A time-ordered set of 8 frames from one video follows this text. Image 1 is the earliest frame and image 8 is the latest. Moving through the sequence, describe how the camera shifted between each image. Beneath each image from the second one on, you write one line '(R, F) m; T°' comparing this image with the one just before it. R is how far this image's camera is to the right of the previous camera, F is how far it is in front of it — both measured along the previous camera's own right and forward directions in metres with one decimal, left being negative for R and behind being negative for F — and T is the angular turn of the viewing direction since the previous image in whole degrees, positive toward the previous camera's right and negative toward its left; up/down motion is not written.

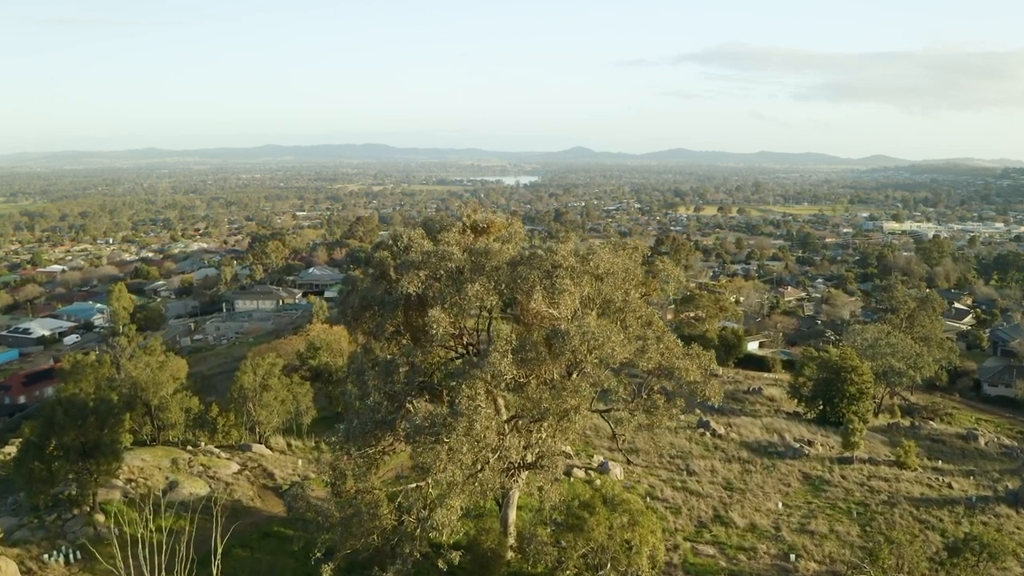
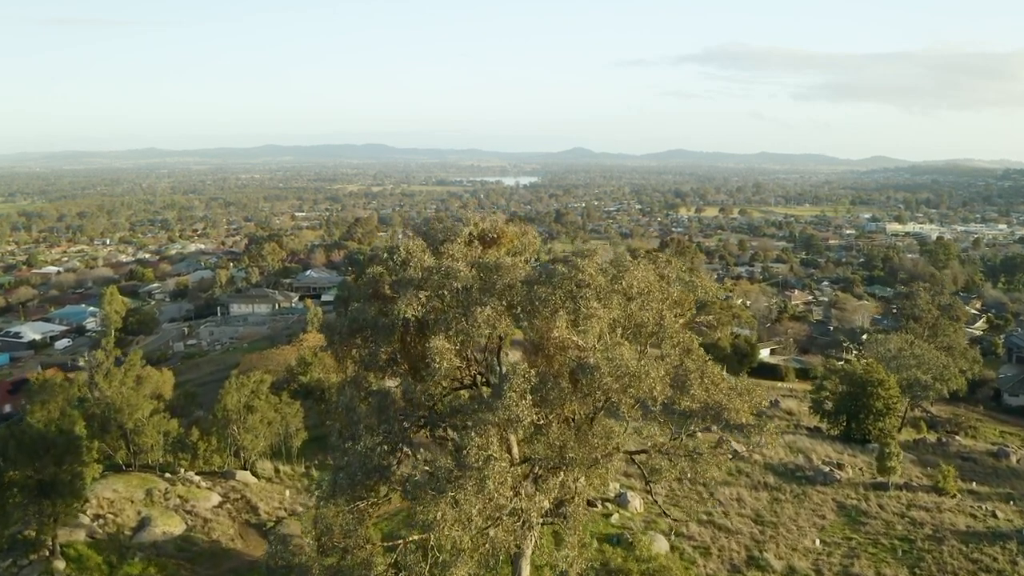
(-0.1, +1.1) m; 0°
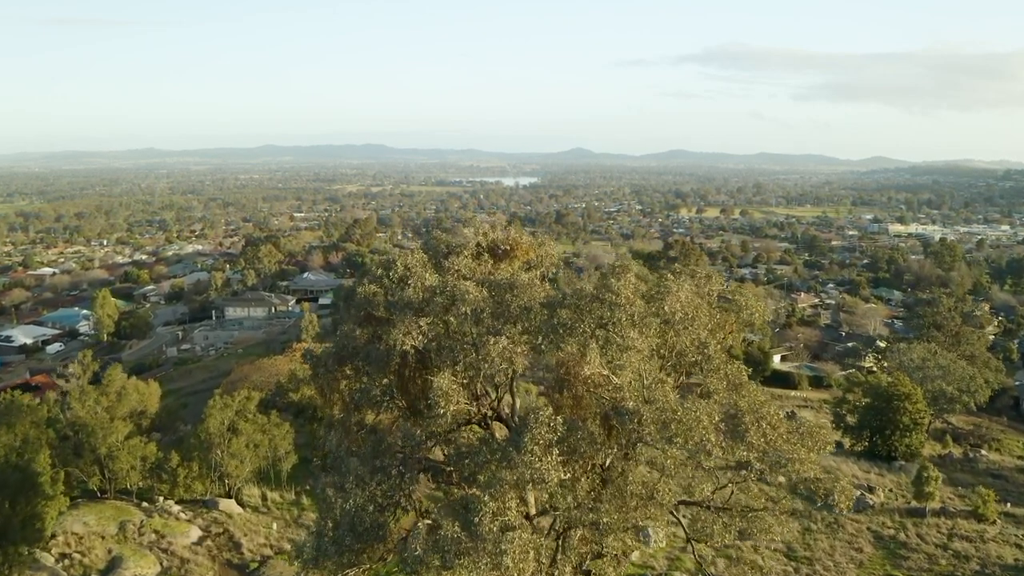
(-0.1, +0.9) m; 0°
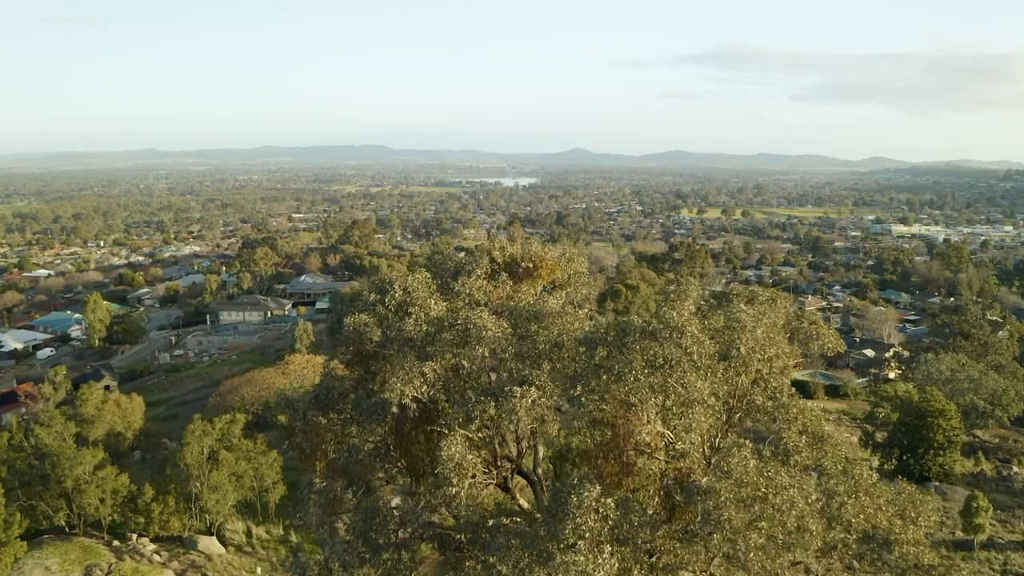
(-0.2, +1.0) m; 0°
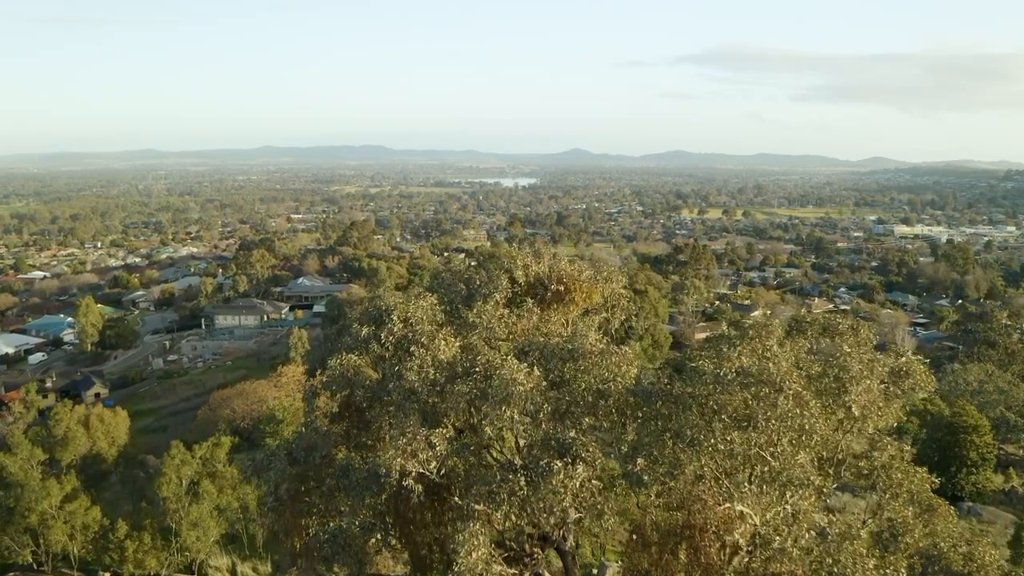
(-0.1, +0.9) m; 0°
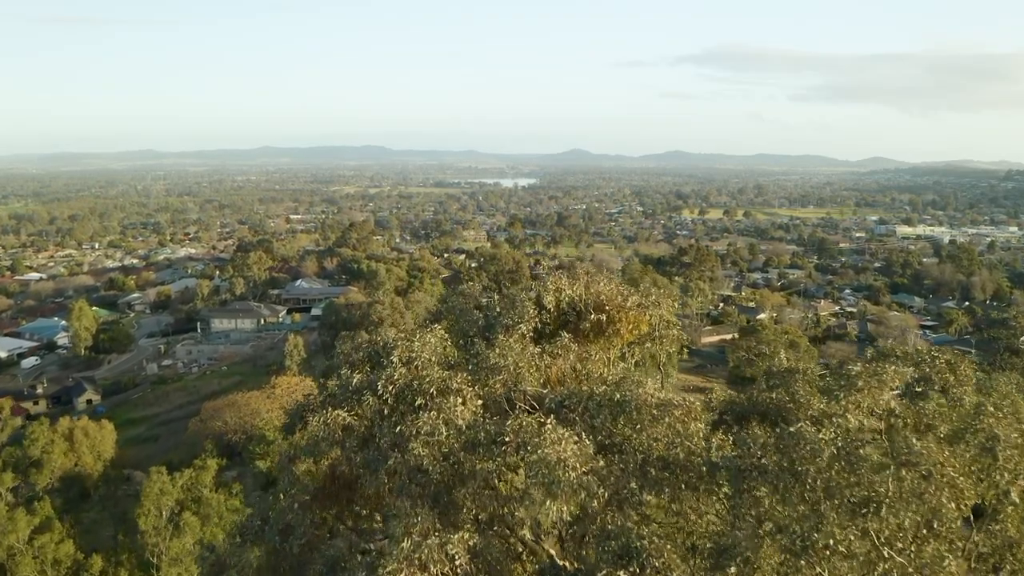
(-0.1, +0.8) m; 0°
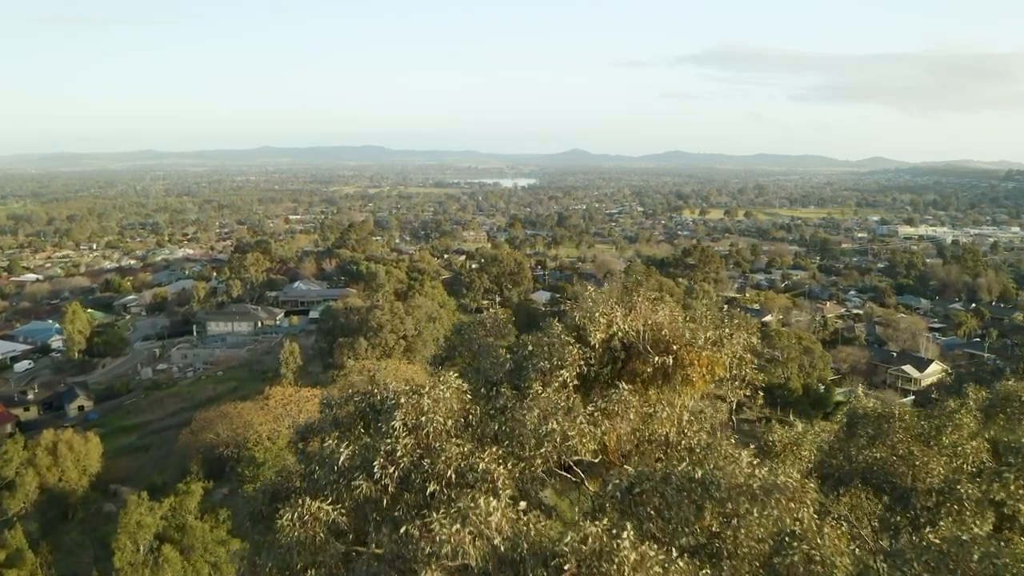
(-0.1, +0.7) m; 0°
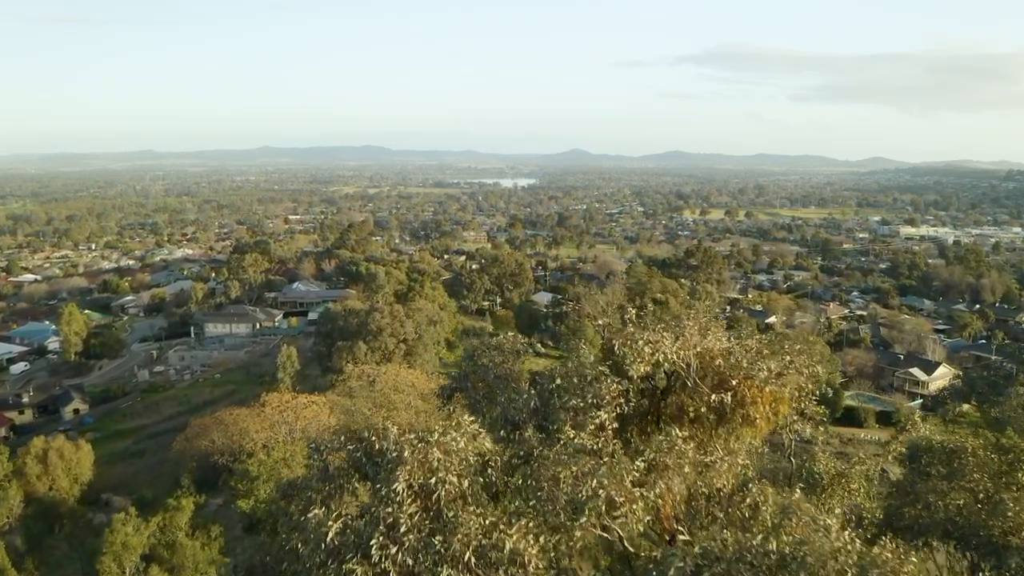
(-0.1, +0.4) m; 0°
